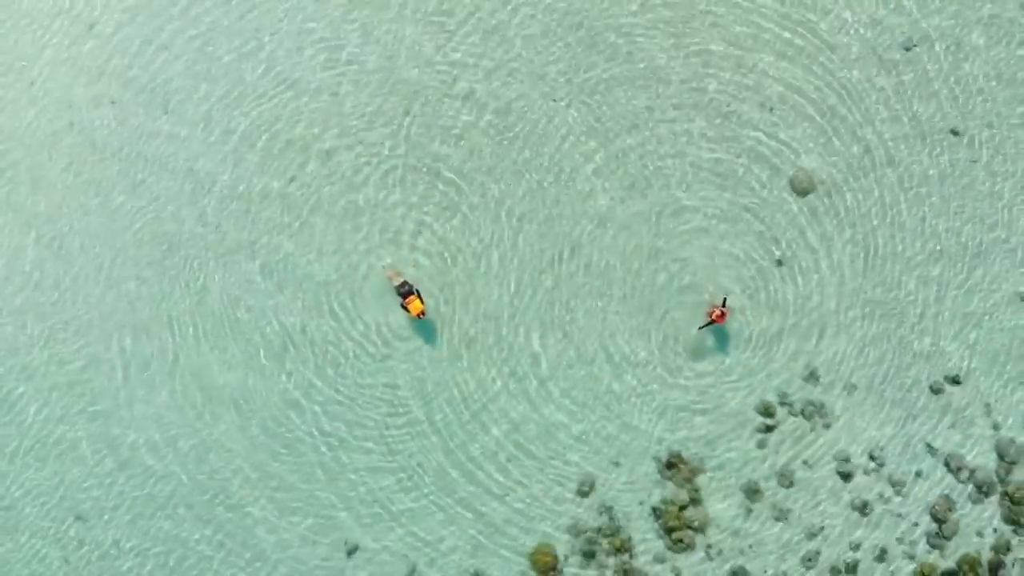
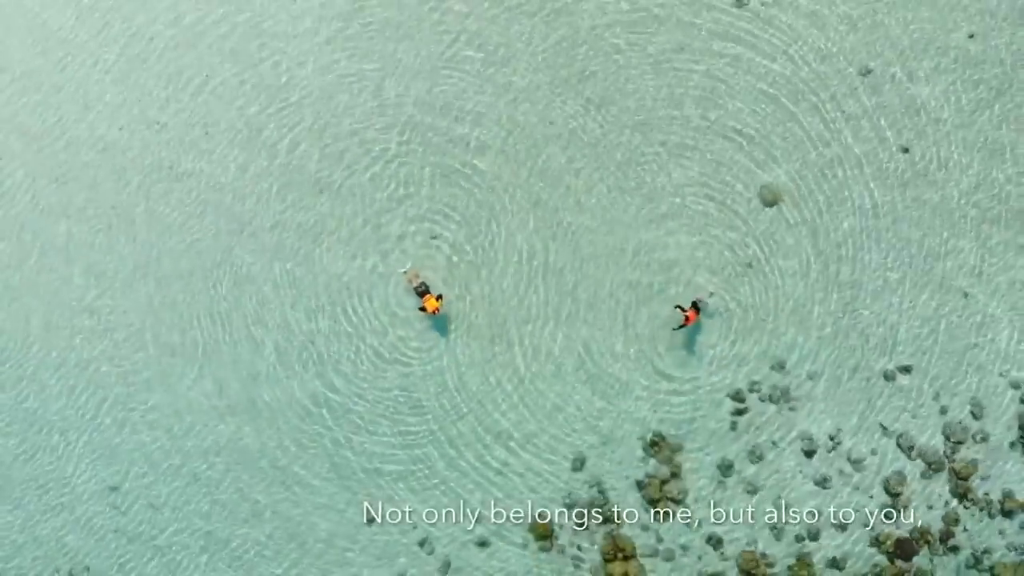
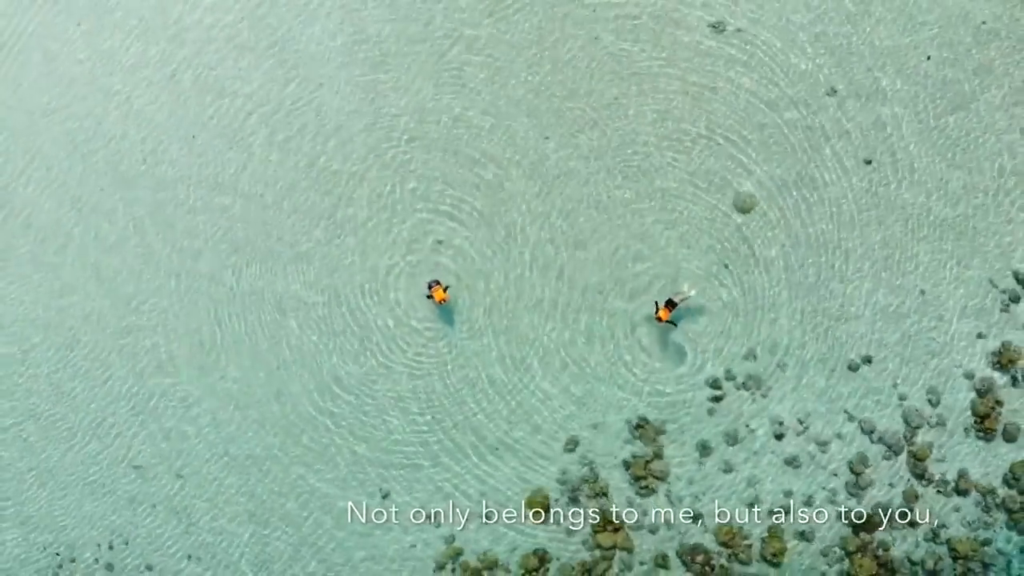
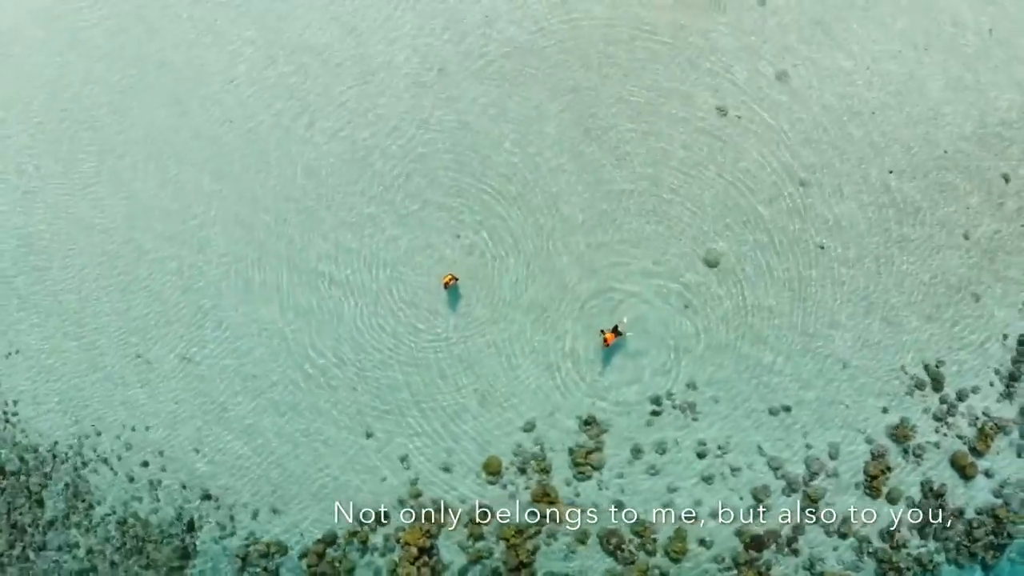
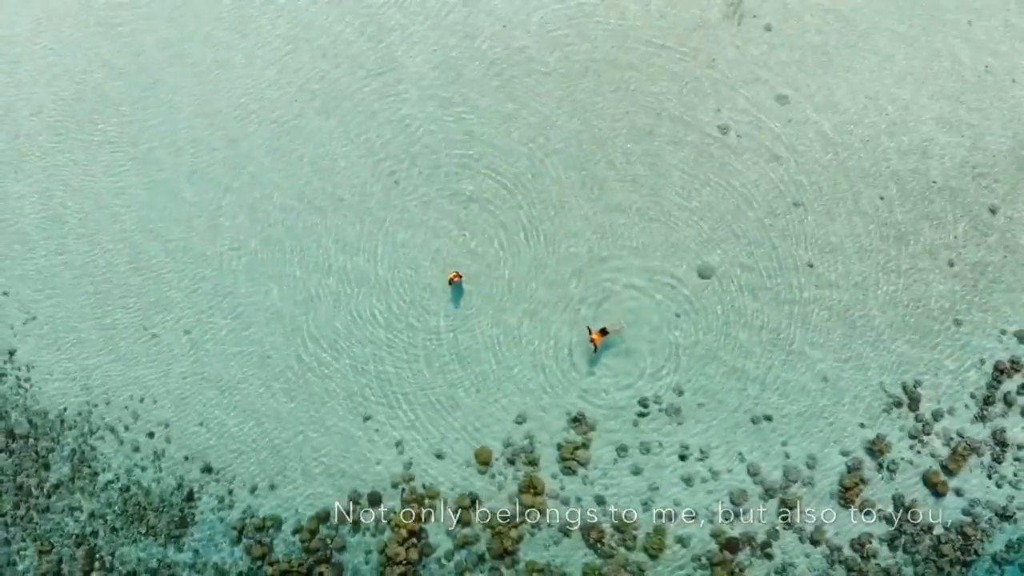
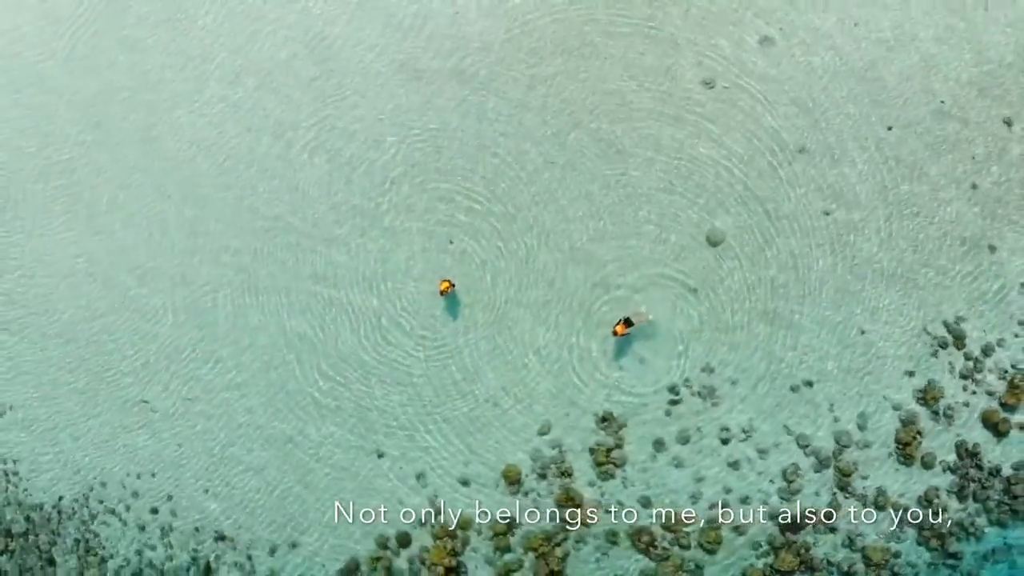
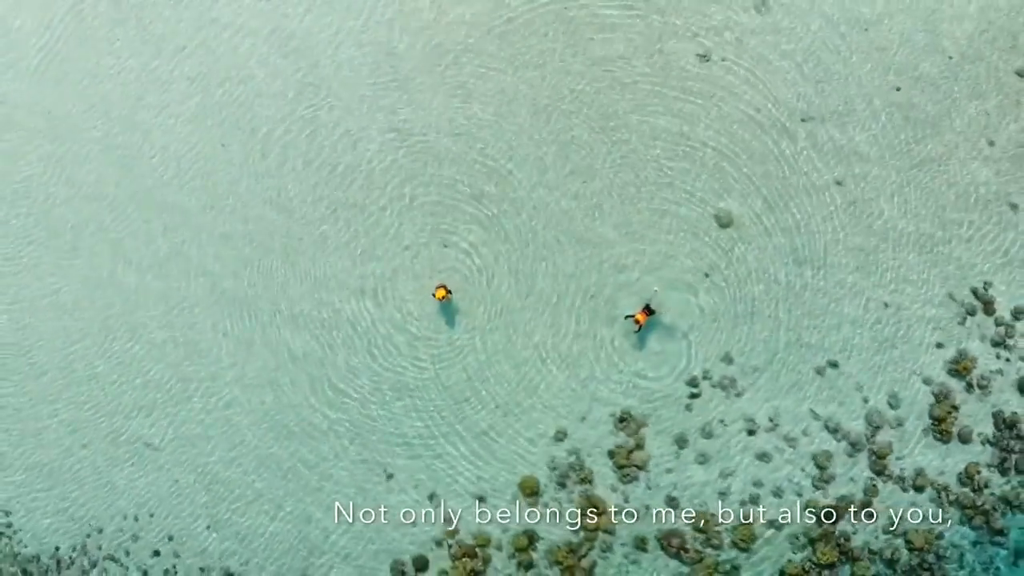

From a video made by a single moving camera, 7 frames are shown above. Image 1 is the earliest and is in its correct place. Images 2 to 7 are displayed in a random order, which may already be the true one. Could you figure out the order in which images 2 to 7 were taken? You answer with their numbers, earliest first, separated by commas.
2, 3, 7, 6, 4, 5
